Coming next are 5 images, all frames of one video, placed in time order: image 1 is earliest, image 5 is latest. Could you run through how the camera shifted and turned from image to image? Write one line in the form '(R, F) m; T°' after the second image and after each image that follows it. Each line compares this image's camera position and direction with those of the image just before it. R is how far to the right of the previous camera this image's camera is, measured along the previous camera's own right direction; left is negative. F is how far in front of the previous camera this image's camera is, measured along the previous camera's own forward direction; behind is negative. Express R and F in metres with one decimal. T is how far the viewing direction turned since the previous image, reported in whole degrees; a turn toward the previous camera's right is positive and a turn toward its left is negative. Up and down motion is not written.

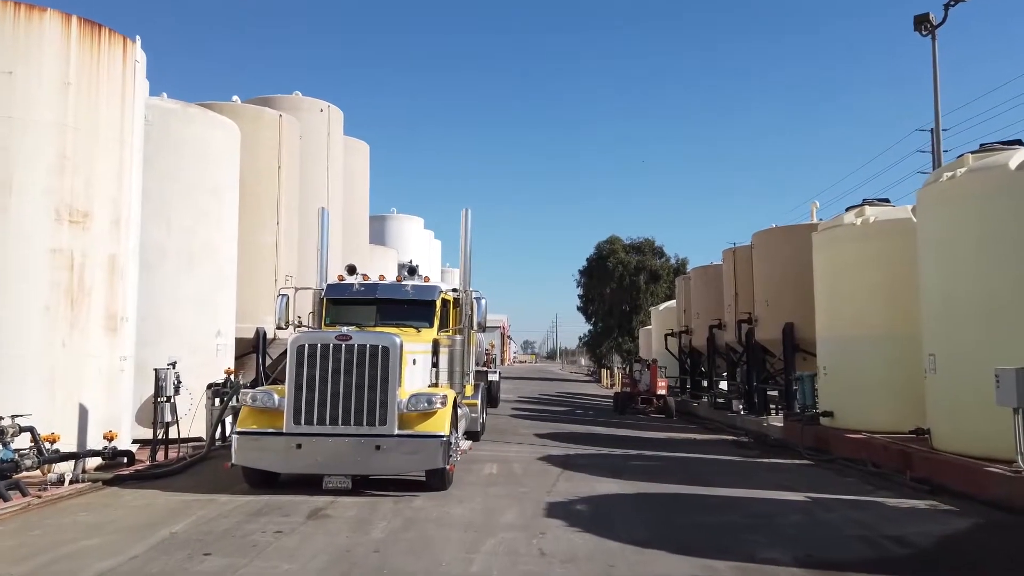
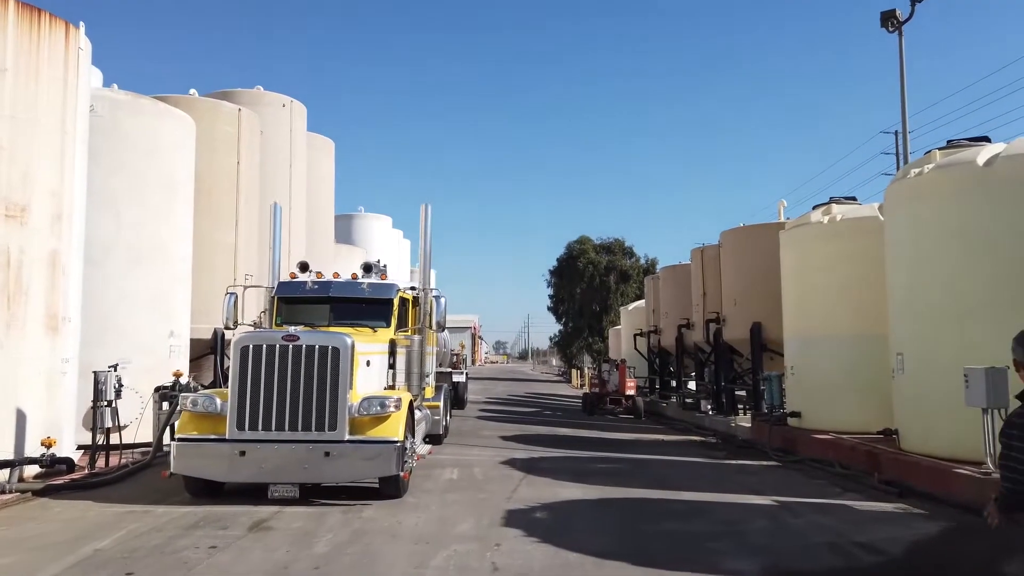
(+0.1, +0.4) m; +2°
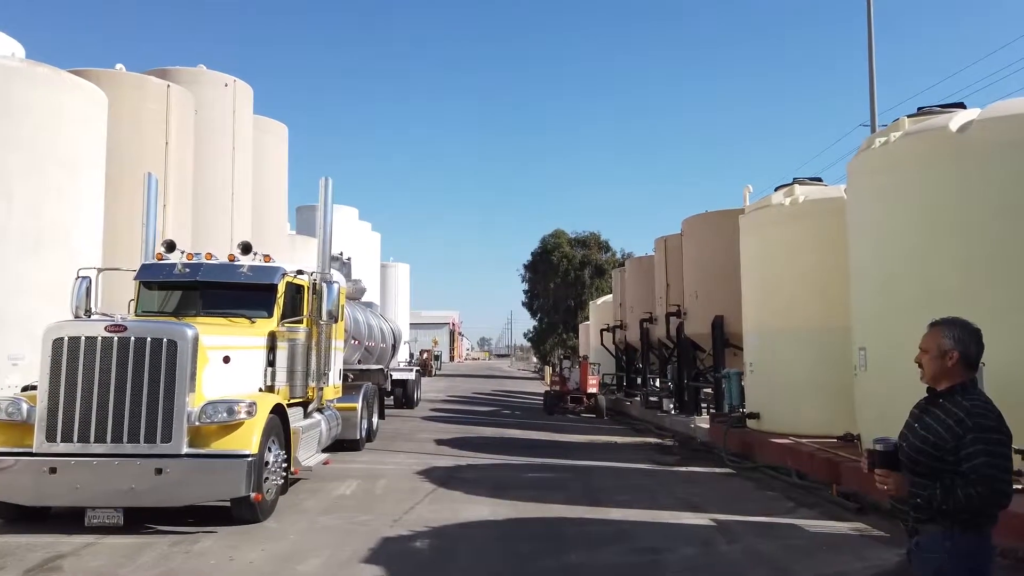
(+0.9, +1.4) m; +1°
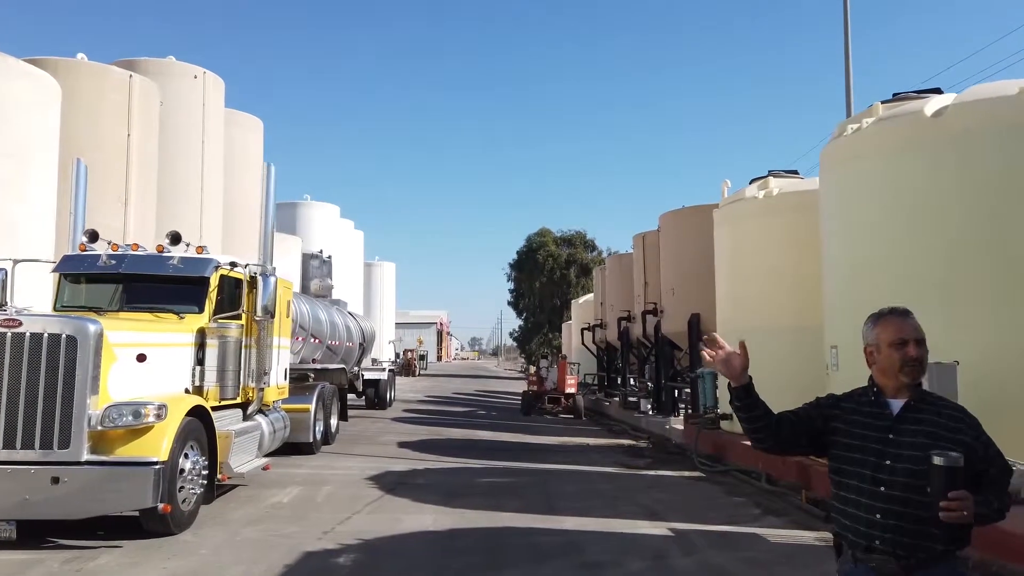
(+0.4, +0.5) m; +1°
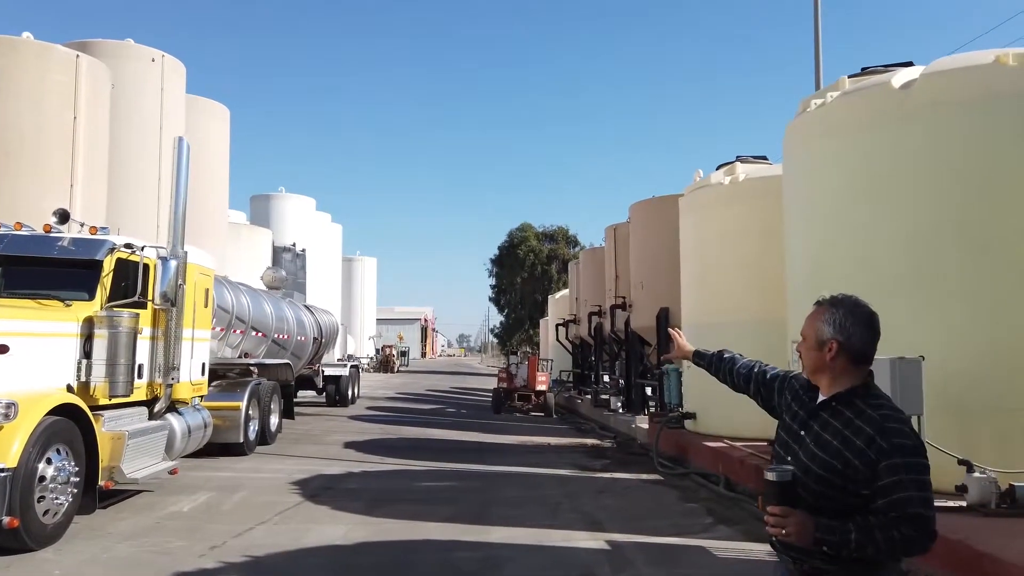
(+0.6, +0.8) m; +1°
